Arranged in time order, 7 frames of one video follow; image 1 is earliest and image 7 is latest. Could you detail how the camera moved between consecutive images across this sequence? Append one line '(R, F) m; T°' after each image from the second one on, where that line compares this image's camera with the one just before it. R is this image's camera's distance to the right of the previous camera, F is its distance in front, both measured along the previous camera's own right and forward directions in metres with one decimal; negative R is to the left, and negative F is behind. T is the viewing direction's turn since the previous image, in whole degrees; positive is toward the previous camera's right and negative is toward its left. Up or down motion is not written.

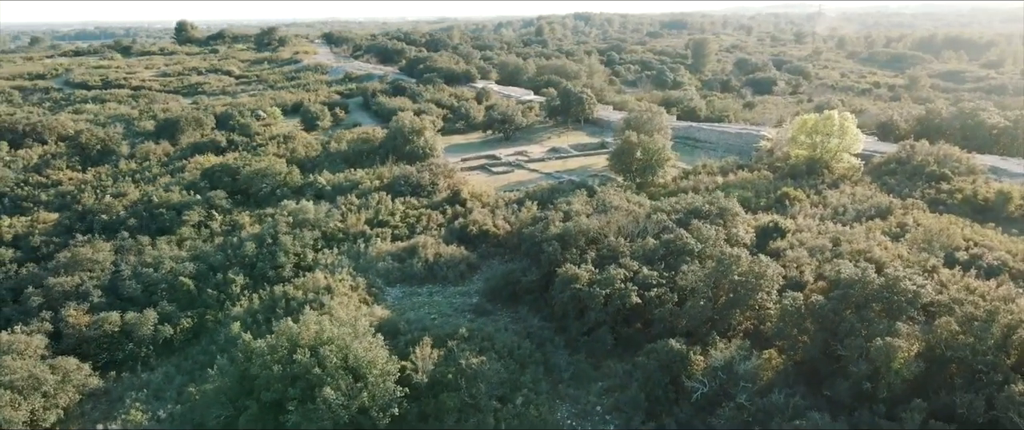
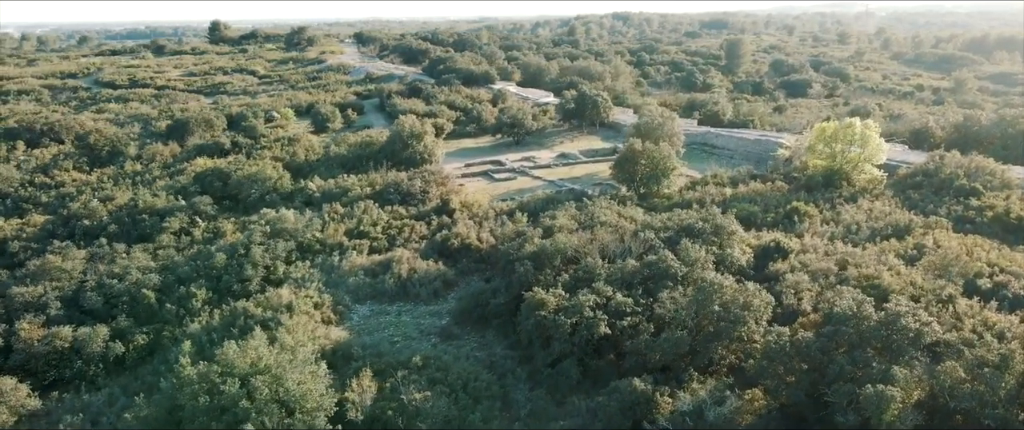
(+1.4, +1.1) m; -3°
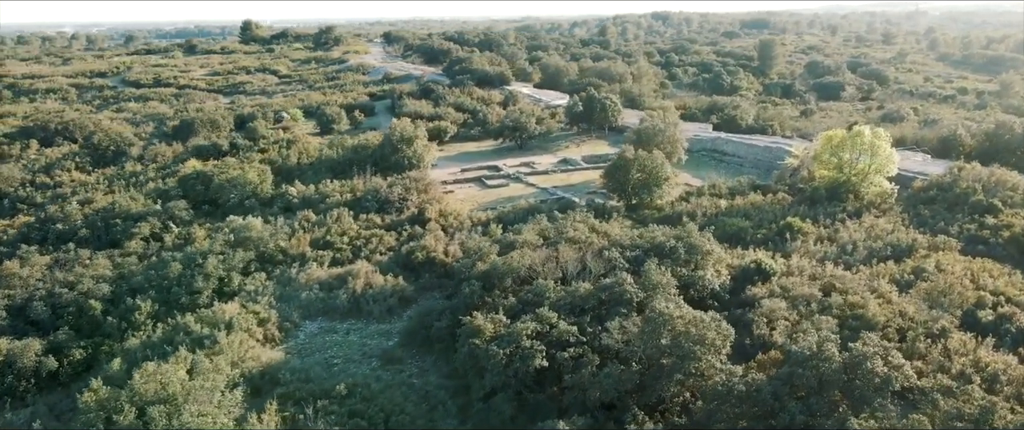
(+1.8, +1.0) m; -3°
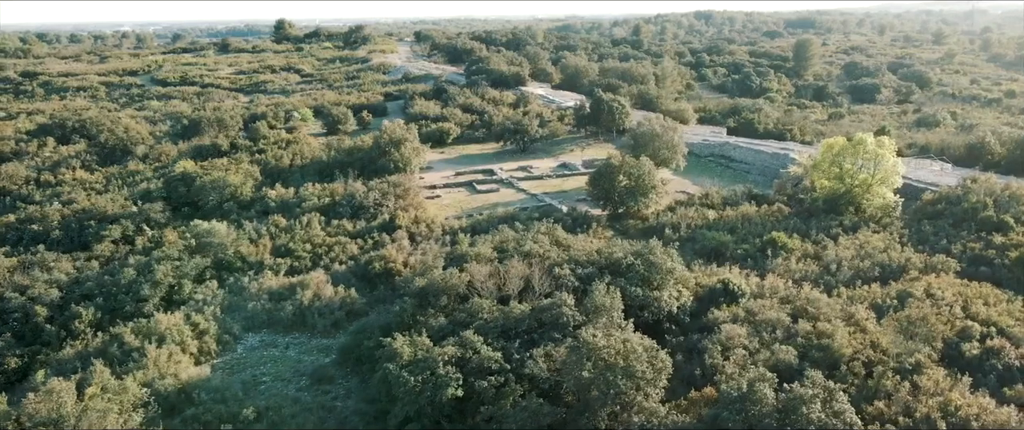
(+1.9, +0.9) m; -3°
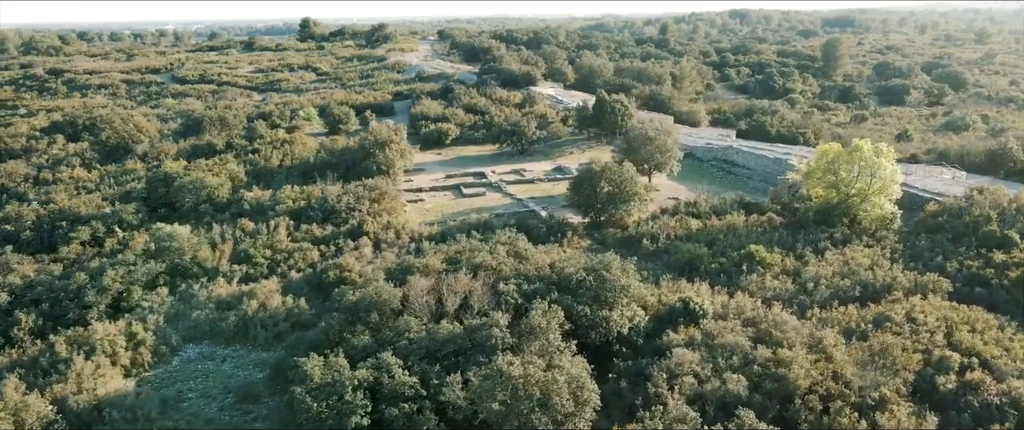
(+1.7, +0.8) m; -3°
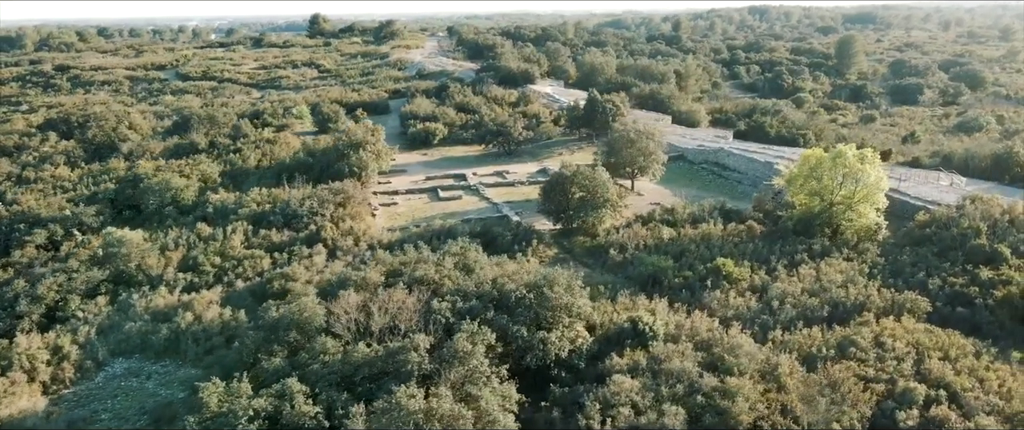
(+1.5, +0.9) m; -1°
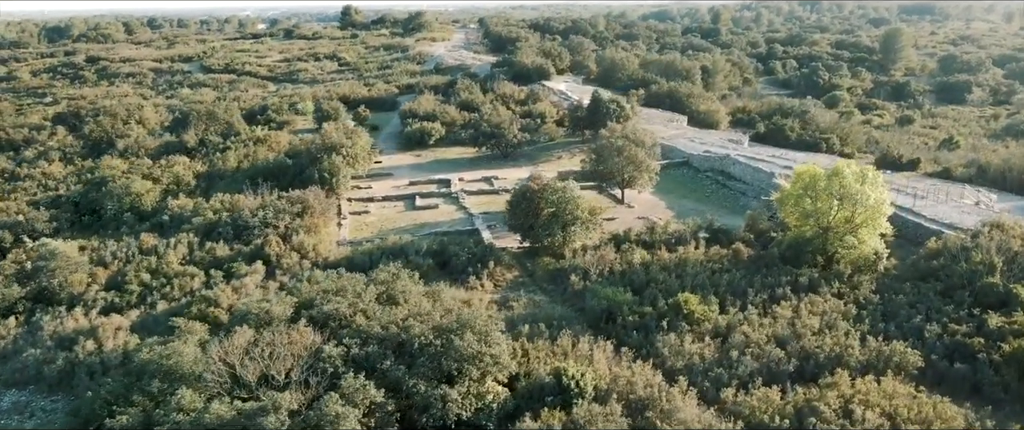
(+2.2, +1.7) m; -3°
